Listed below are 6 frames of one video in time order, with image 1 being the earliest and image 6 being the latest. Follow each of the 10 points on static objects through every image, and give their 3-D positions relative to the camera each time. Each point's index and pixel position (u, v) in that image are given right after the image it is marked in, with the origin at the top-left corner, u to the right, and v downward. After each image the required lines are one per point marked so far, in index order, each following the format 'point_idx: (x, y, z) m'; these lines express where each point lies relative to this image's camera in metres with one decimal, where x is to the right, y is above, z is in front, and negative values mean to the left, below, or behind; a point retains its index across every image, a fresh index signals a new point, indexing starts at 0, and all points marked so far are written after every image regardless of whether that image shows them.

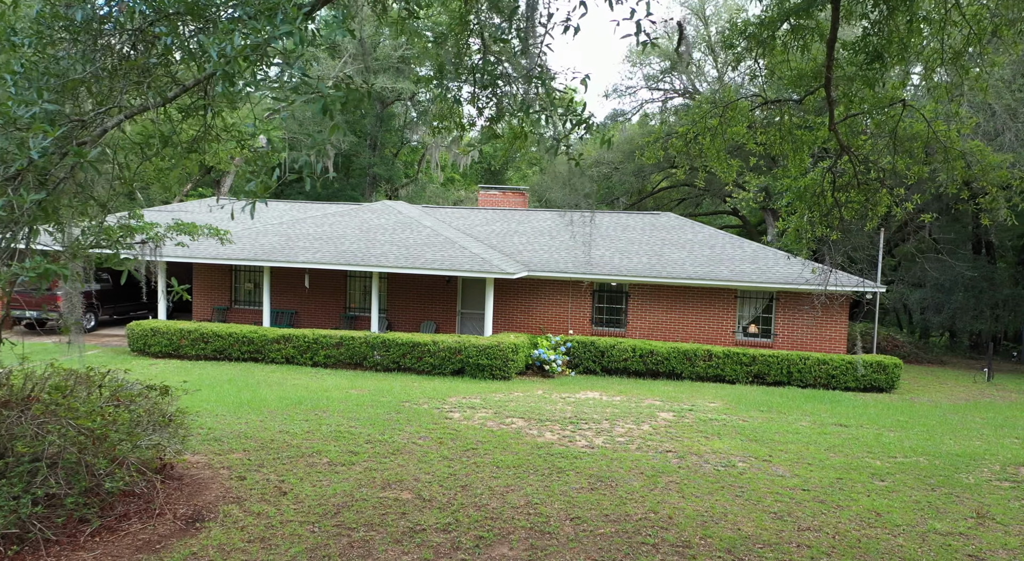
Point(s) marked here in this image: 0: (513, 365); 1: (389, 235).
0: (0.0, -1.5, +14.9) m
1: (-2.6, +1.0, +17.8) m
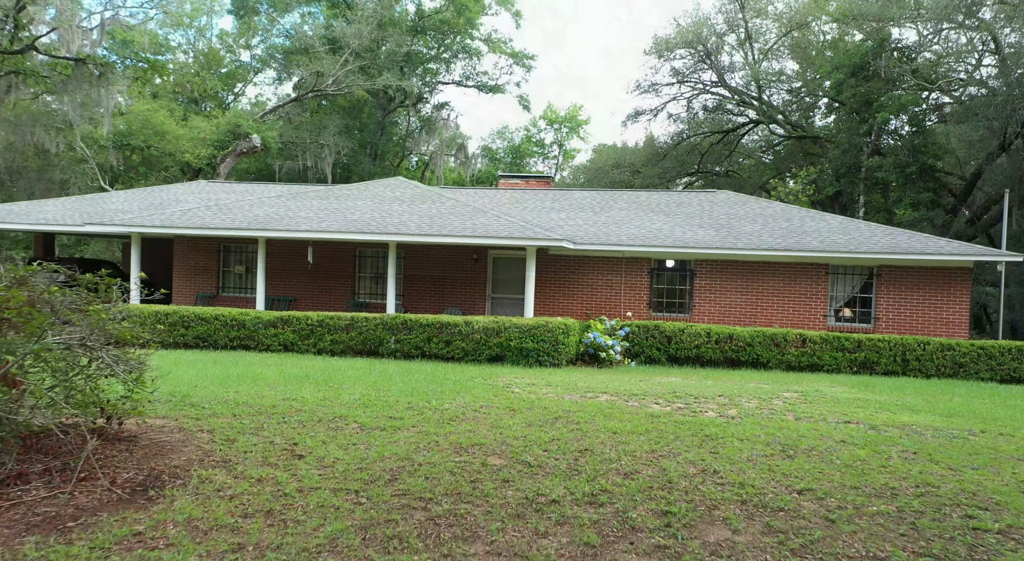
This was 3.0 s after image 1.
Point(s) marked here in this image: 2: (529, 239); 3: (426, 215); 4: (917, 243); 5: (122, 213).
0: (+0.8, -1.0, +12.2) m
1: (-1.9, +1.4, +15.2) m
2: (+0.2, +0.7, +13.1) m
3: (-1.5, +1.2, +14.6) m
4: (+6.3, +0.6, +12.9) m
5: (-7.4, +1.3, +15.7) m
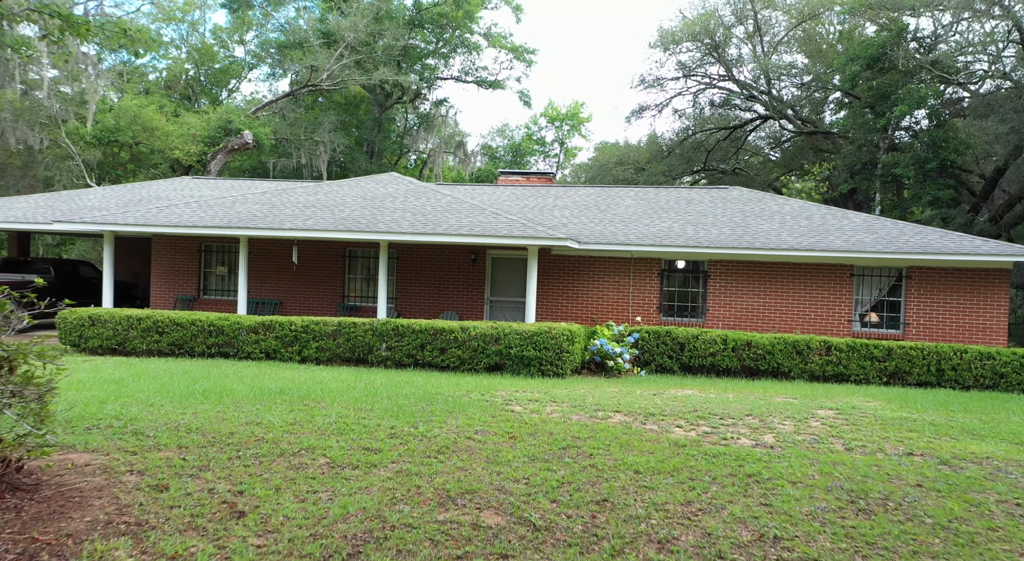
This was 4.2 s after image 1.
0: (+0.8, -1.1, +11.2) m
1: (-1.9, +1.4, +14.2) m
2: (+0.2, +0.6, +12.2) m
3: (-1.5, +1.1, +13.6) m
4: (+6.3, +0.6, +11.9) m
5: (-7.4, +1.2, +14.8) m
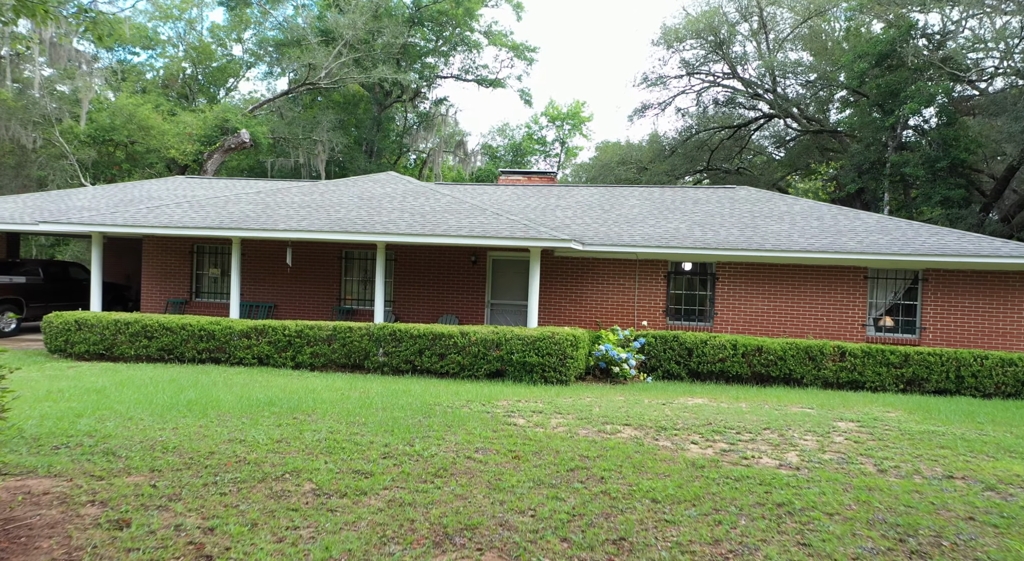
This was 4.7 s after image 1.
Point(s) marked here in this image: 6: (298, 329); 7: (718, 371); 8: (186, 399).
0: (+0.8, -1.1, +10.8) m
1: (-1.9, +1.3, +13.8) m
2: (+0.3, +0.6, +11.7) m
3: (-1.5, +1.1, +13.2) m
4: (+6.3, +0.5, +11.5) m
5: (-7.4, +1.2, +14.3) m
6: (-3.0, -0.7, +11.6) m
7: (+2.8, -1.2, +11.3) m
8: (-3.0, -1.1, +7.7) m
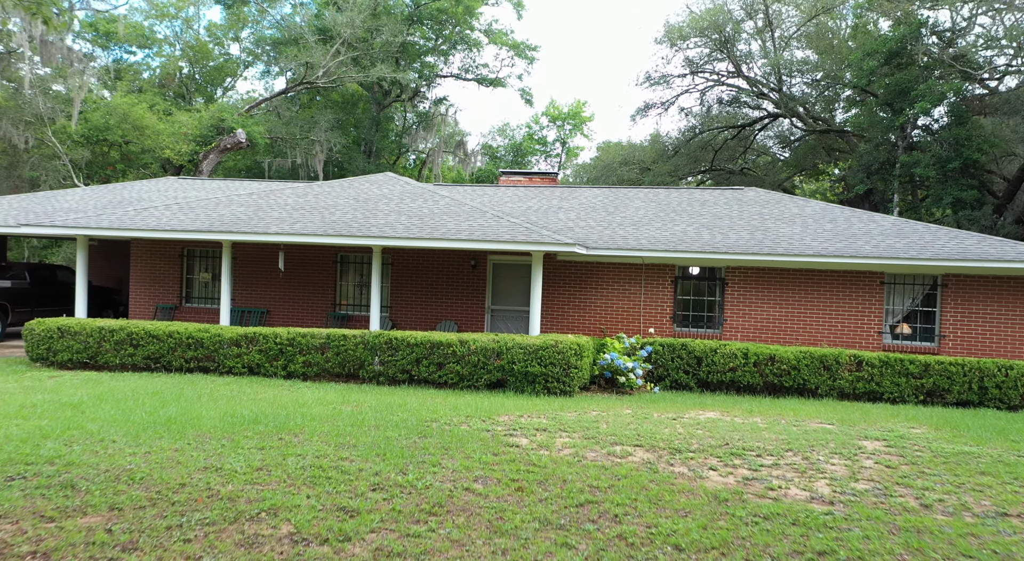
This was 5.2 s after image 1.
0: (+0.8, -1.2, +10.3) m
1: (-1.9, +1.2, +13.3) m
2: (+0.3, +0.5, +11.2) m
3: (-1.5, +1.0, +12.7) m
4: (+6.4, +0.4, +11.0) m
5: (-7.3, +1.1, +13.8) m
6: (-3.0, -0.8, +11.1) m
7: (+2.8, -1.3, +10.8) m
8: (-3.0, -1.2, +7.2) m
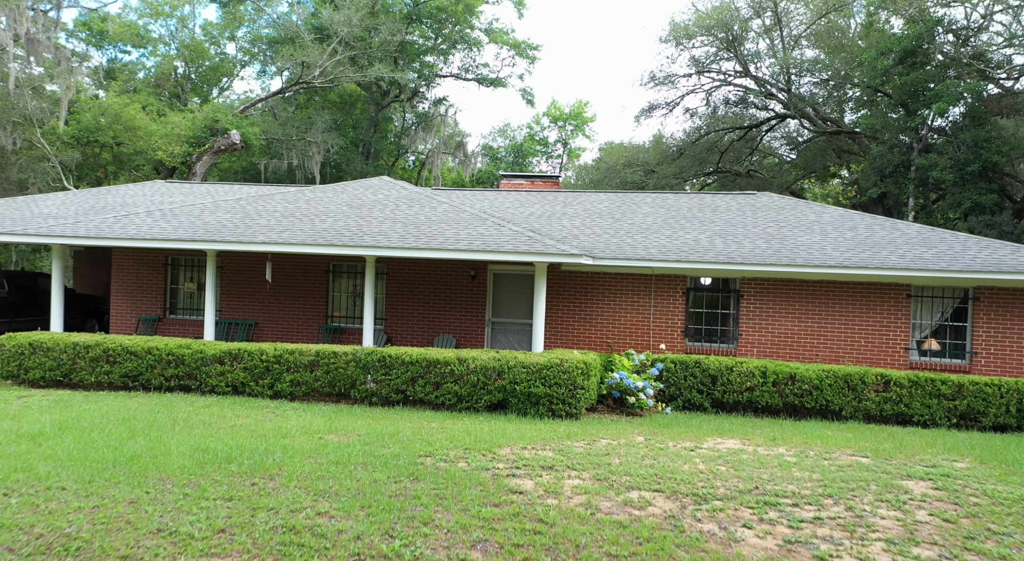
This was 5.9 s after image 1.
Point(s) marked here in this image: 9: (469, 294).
0: (+0.8, -1.4, +9.5) m
1: (-1.9, +1.1, +12.5) m
2: (+0.3, +0.3, +10.5) m
3: (-1.4, +0.9, +12.0) m
4: (+6.4, +0.3, +10.3) m
5: (-7.3, +1.0, +13.1) m
6: (-3.0, -0.9, +10.3) m
7: (+2.9, -1.5, +10.1) m
8: (-3.0, -1.3, +6.5) m
9: (-0.6, -0.2, +12.2) m
